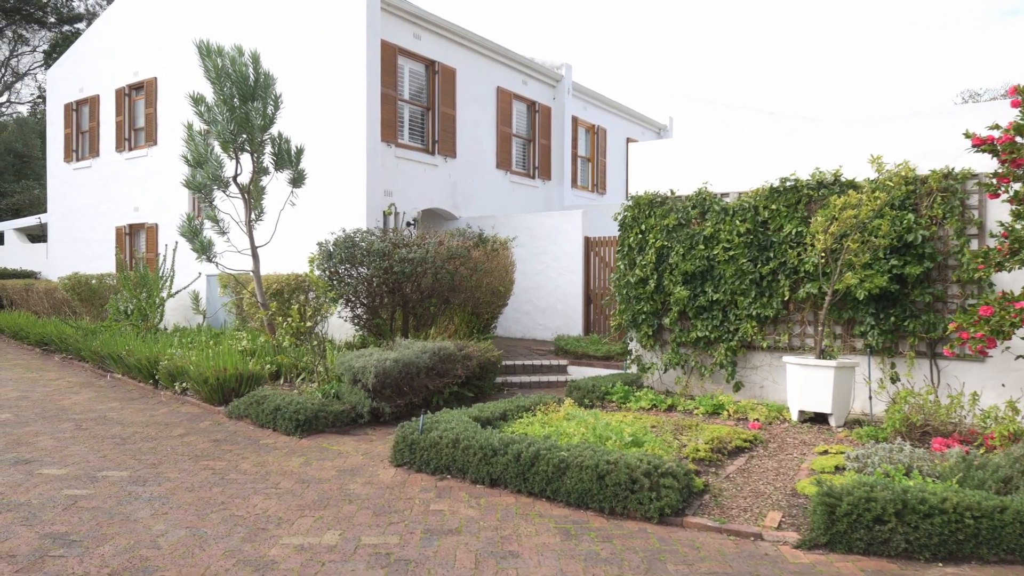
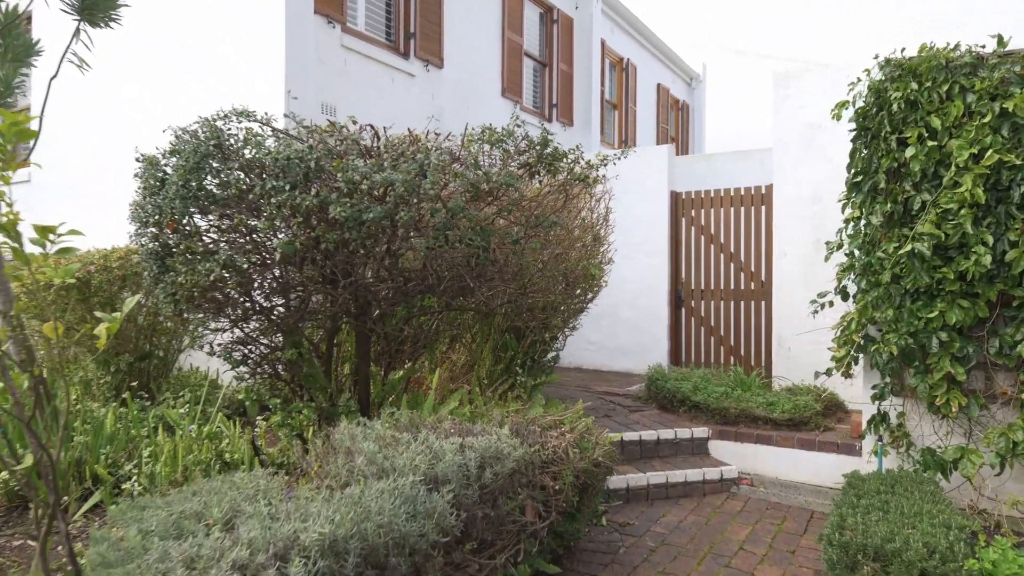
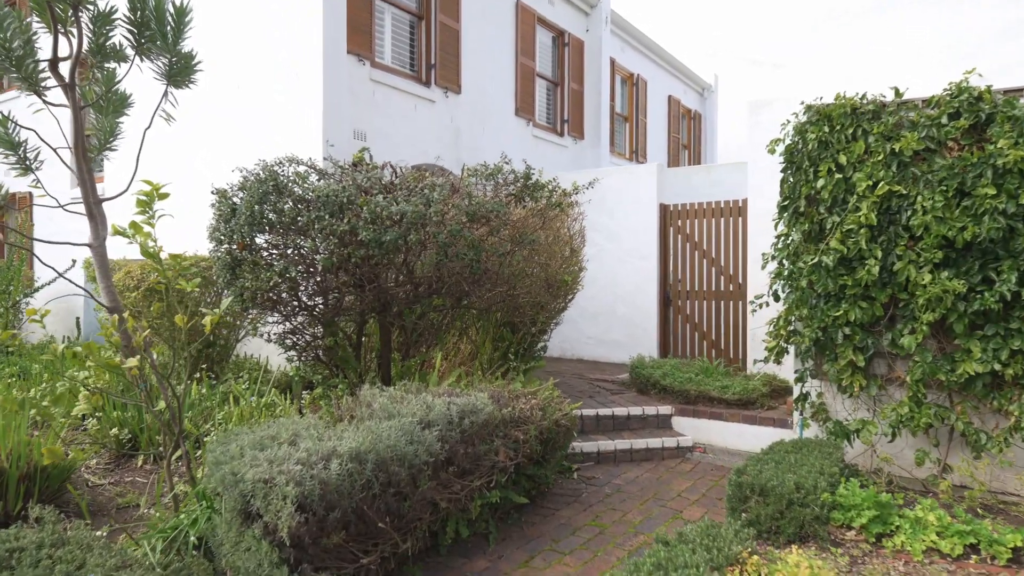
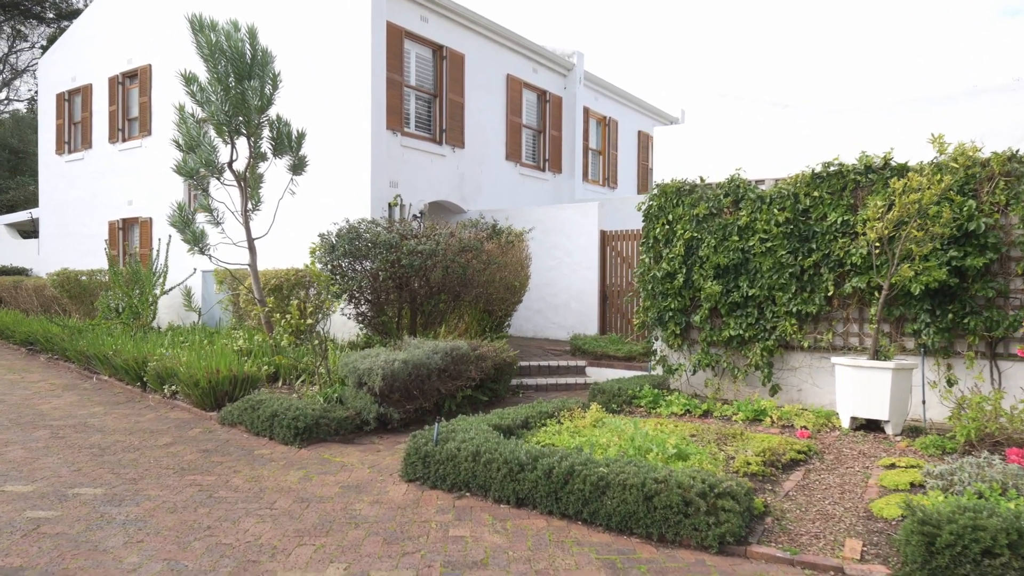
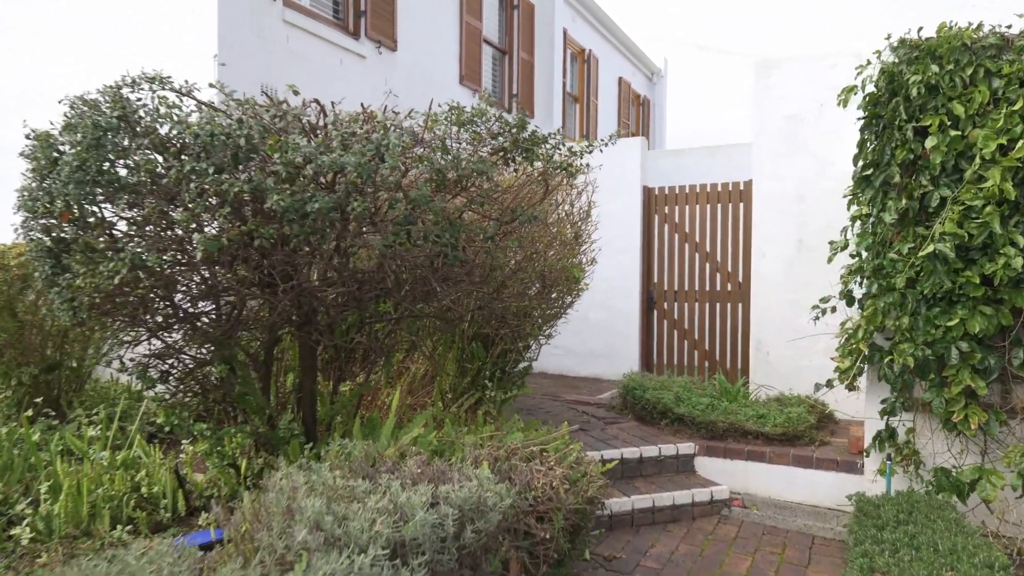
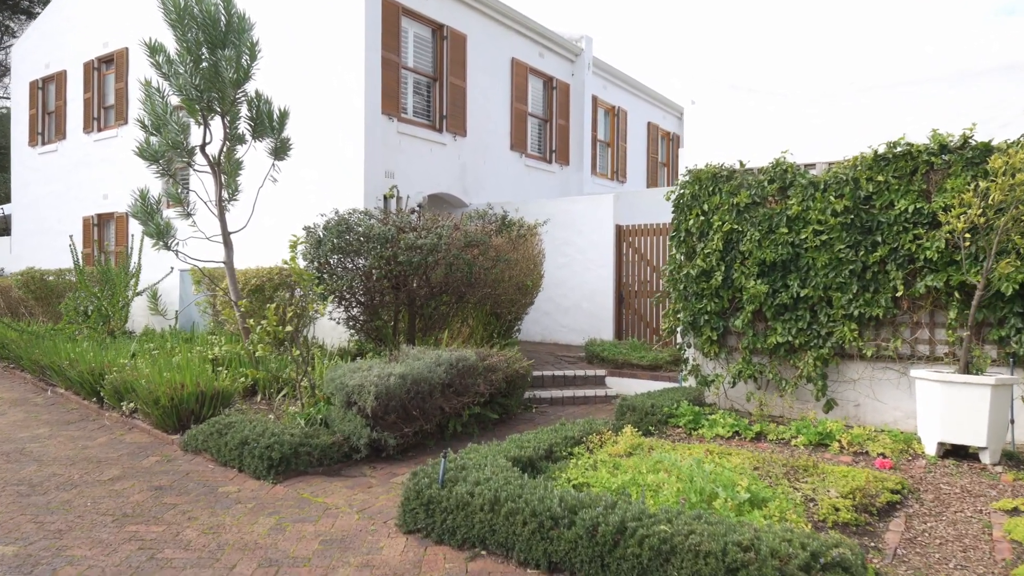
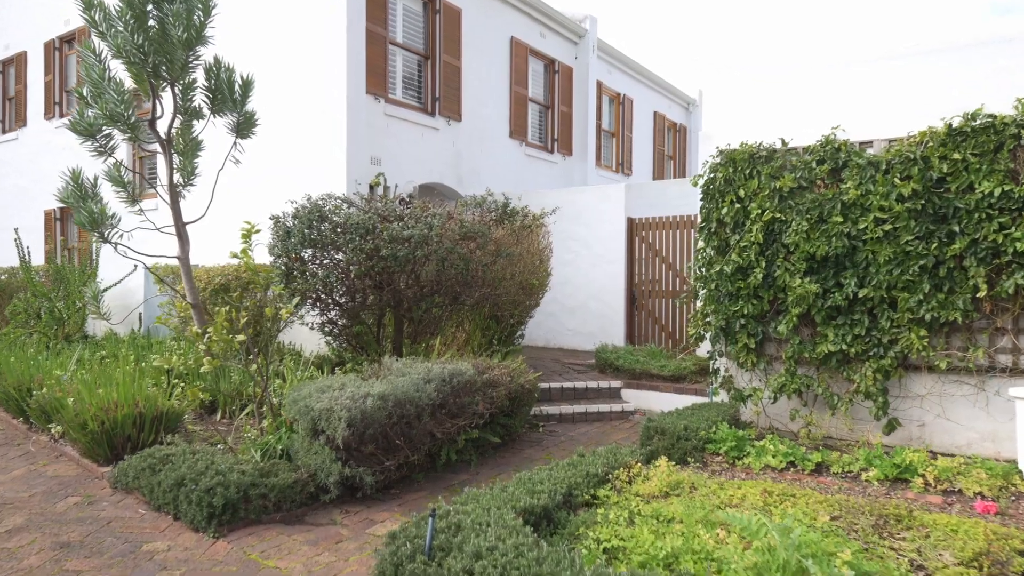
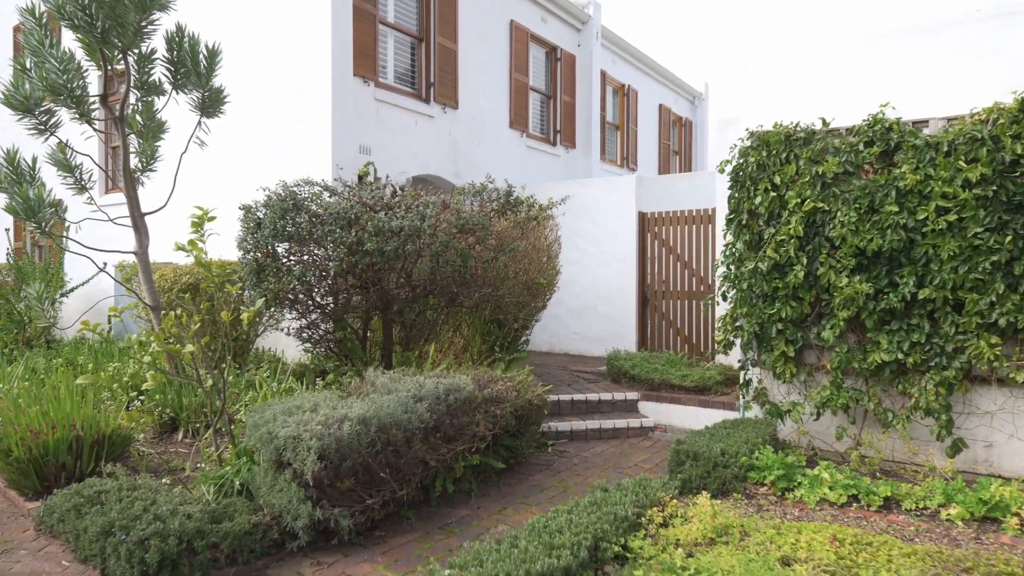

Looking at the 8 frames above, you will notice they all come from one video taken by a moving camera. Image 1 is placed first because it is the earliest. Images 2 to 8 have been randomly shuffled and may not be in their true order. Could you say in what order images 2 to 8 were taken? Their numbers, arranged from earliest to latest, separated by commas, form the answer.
4, 6, 7, 8, 3, 2, 5
